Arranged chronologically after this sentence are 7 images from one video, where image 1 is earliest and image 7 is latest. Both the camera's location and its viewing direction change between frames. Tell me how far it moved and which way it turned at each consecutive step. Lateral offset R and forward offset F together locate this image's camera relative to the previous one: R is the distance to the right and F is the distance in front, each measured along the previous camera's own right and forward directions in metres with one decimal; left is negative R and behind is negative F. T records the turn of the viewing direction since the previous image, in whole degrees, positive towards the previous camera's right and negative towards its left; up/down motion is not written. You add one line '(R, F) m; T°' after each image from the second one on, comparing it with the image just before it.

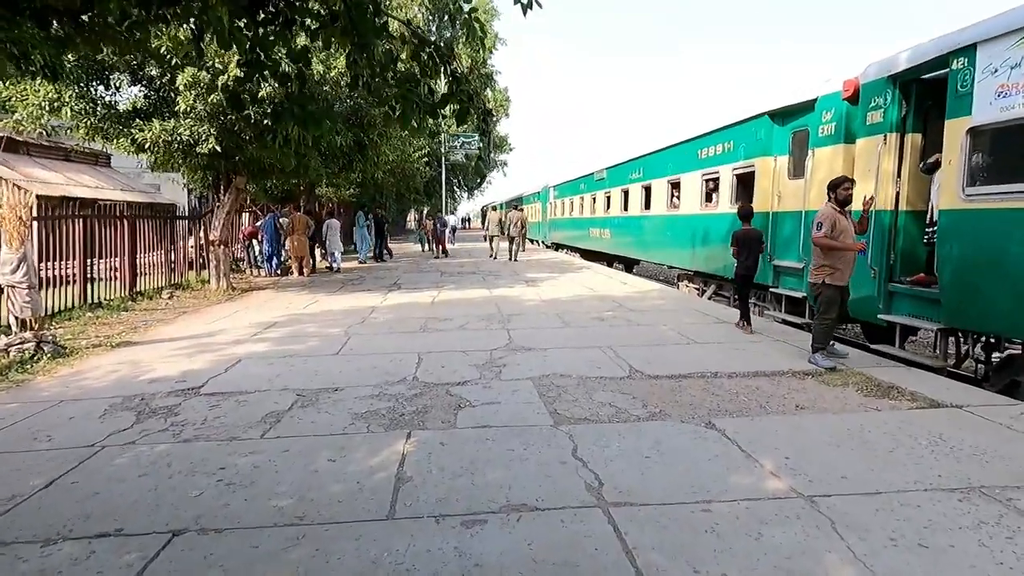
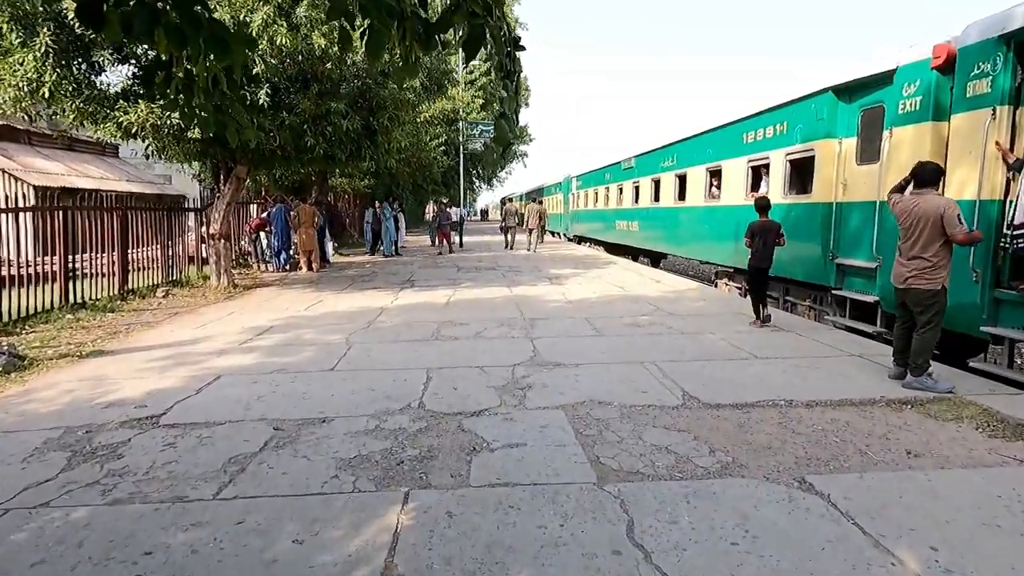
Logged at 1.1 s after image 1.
(-0.1, +1.0) m; -2°
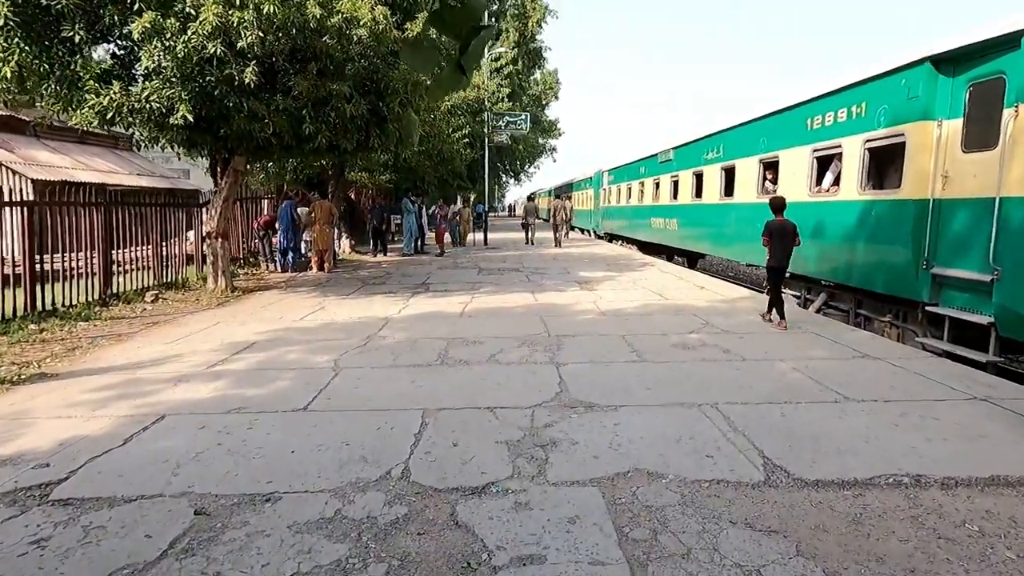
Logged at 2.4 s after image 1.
(+0.1, +1.2) m; -2°
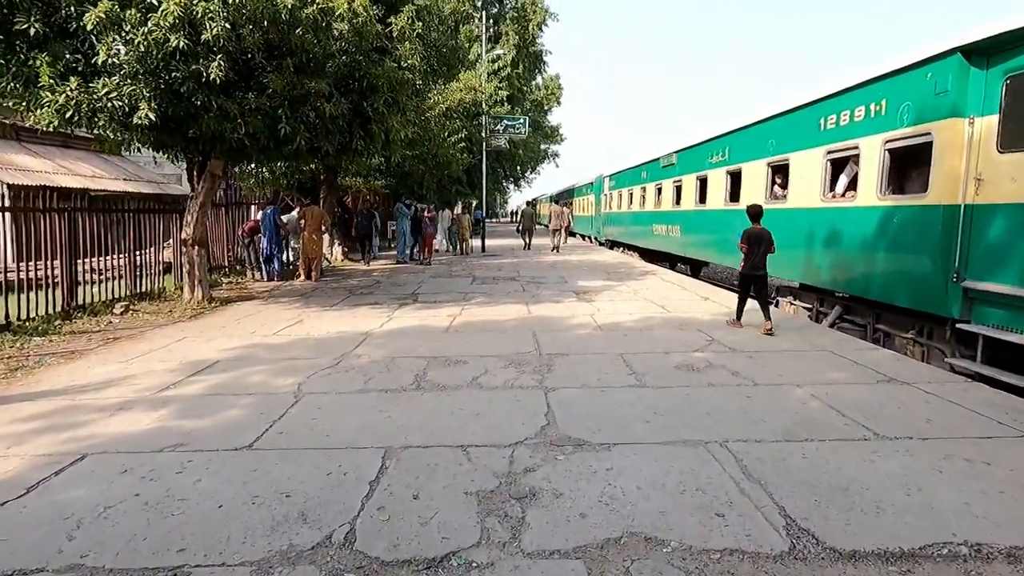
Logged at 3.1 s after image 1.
(+0.1, +0.6) m; 0°
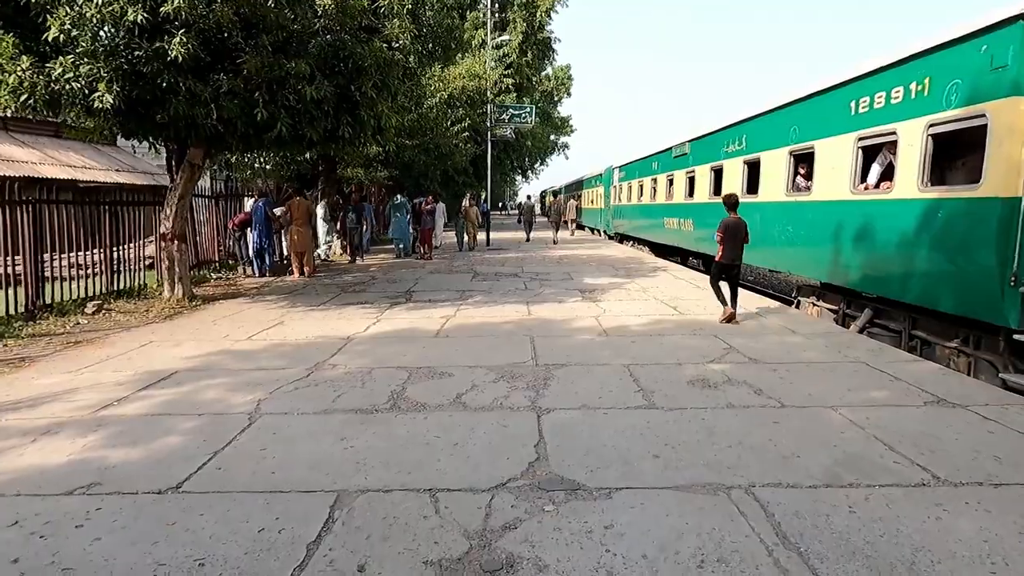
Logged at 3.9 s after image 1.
(+0.1, +0.7) m; -1°
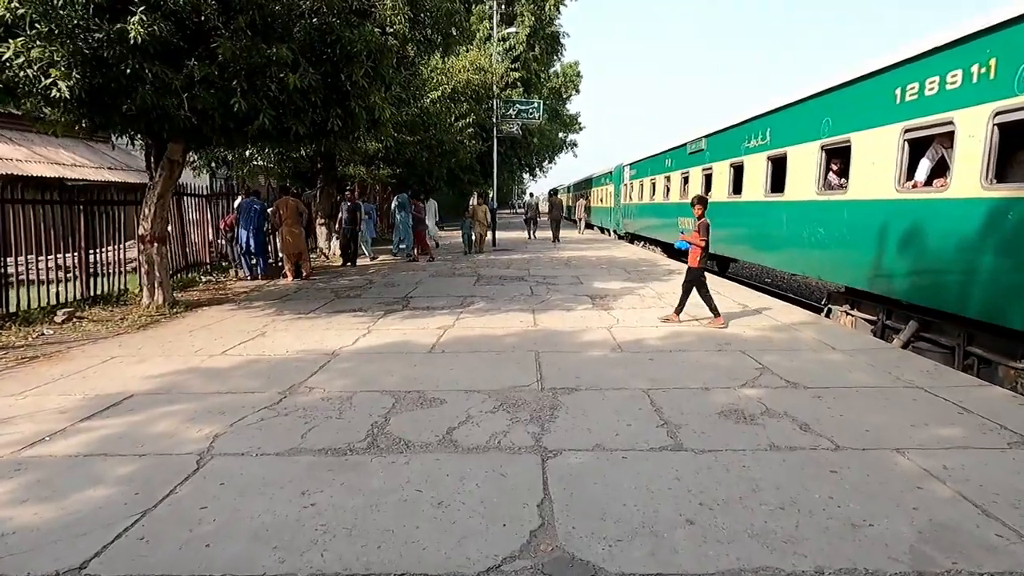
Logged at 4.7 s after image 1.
(0.0, +0.7) m; -1°
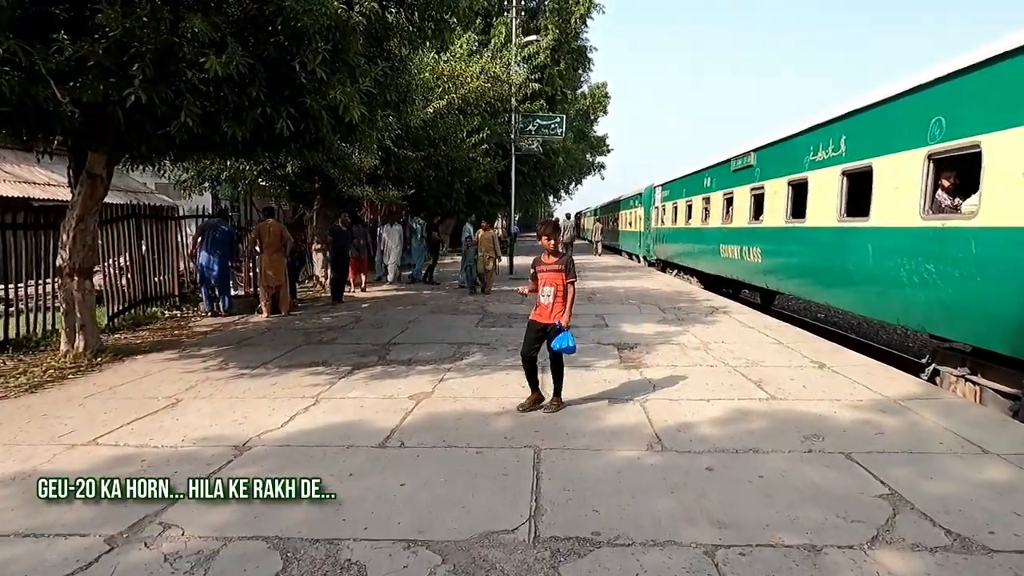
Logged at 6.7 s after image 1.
(+0.2, +1.9) m; -2°
